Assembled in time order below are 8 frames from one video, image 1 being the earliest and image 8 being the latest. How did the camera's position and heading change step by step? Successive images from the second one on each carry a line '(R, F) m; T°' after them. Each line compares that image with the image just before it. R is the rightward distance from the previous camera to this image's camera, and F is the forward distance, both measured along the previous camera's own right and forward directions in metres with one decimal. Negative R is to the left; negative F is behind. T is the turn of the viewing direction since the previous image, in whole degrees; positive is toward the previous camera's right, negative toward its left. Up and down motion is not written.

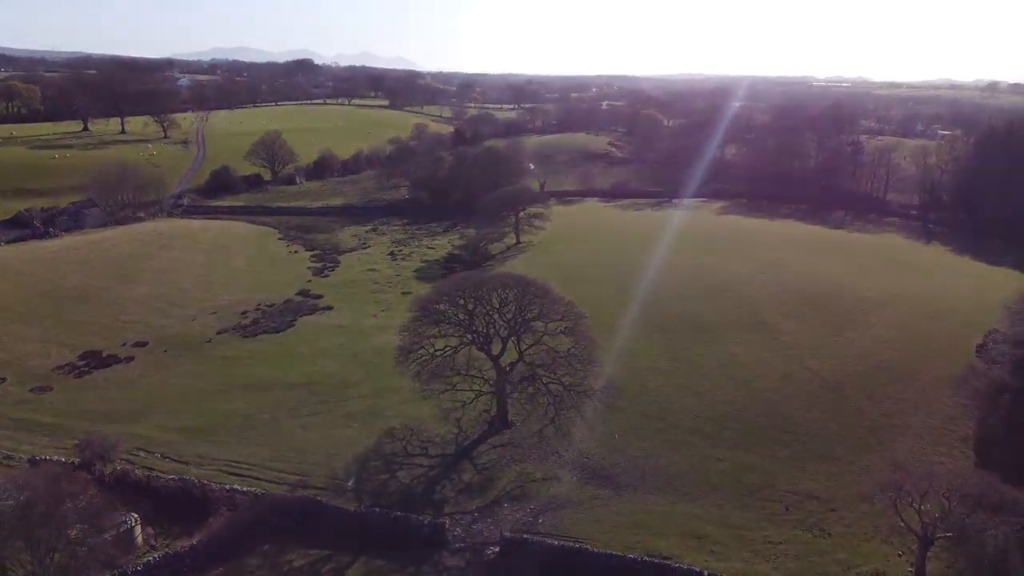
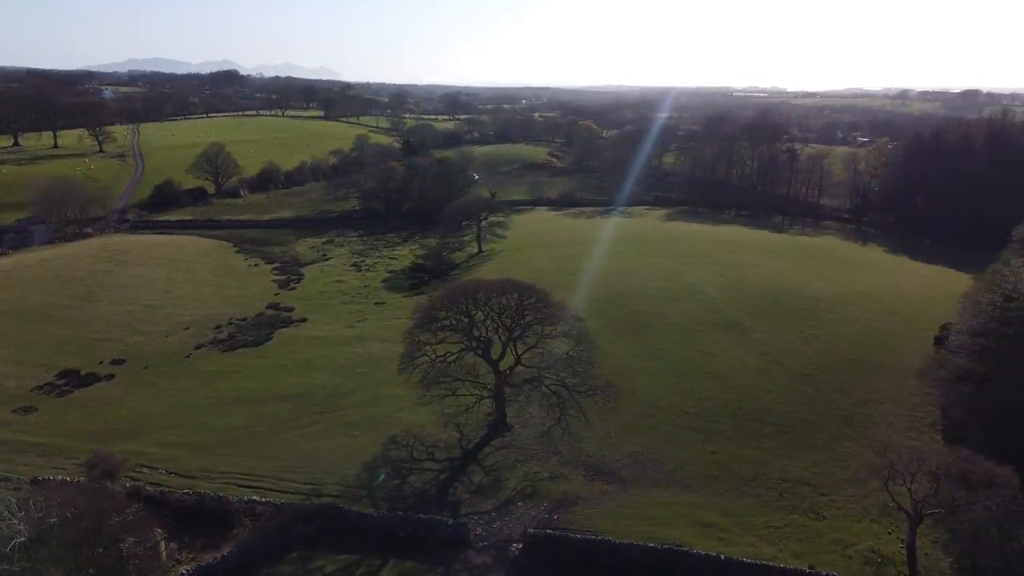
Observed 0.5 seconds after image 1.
(-2.4, -0.7) m; +5°
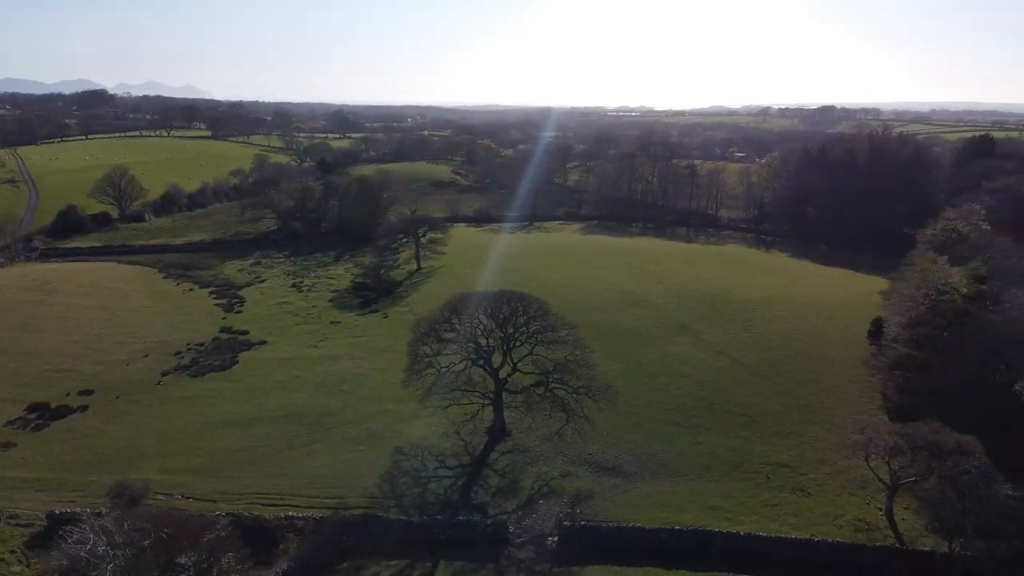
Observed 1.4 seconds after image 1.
(-4.3, -1.2) m; +9°
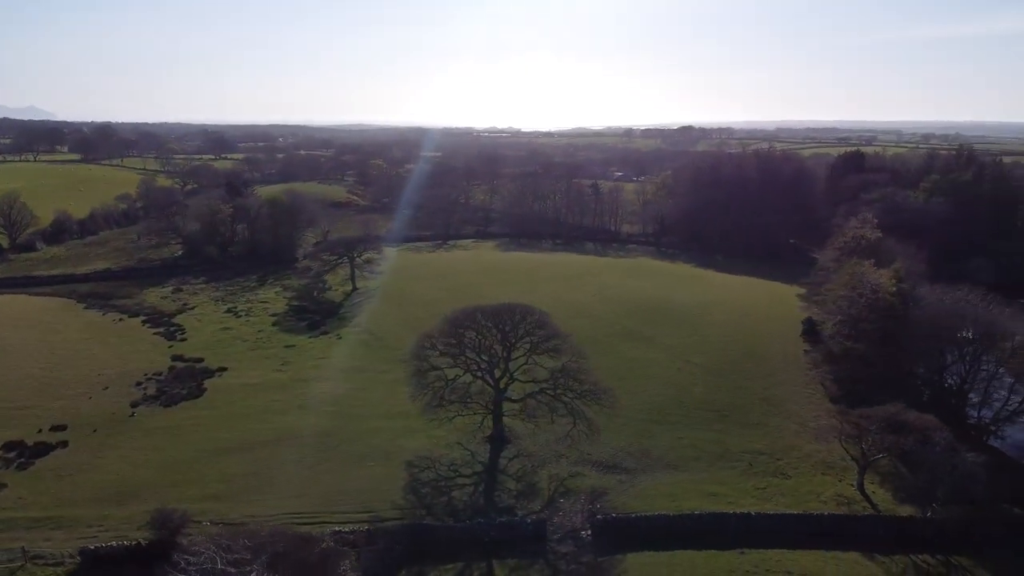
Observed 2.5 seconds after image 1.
(-5.0, -1.2) m; +10°
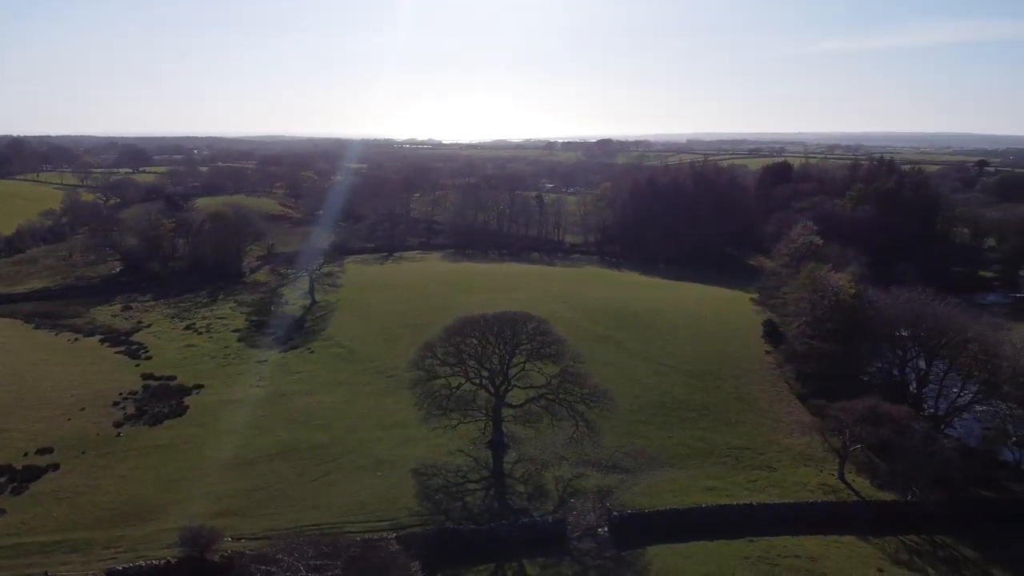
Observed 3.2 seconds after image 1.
(-3.2, -0.7) m; +6°
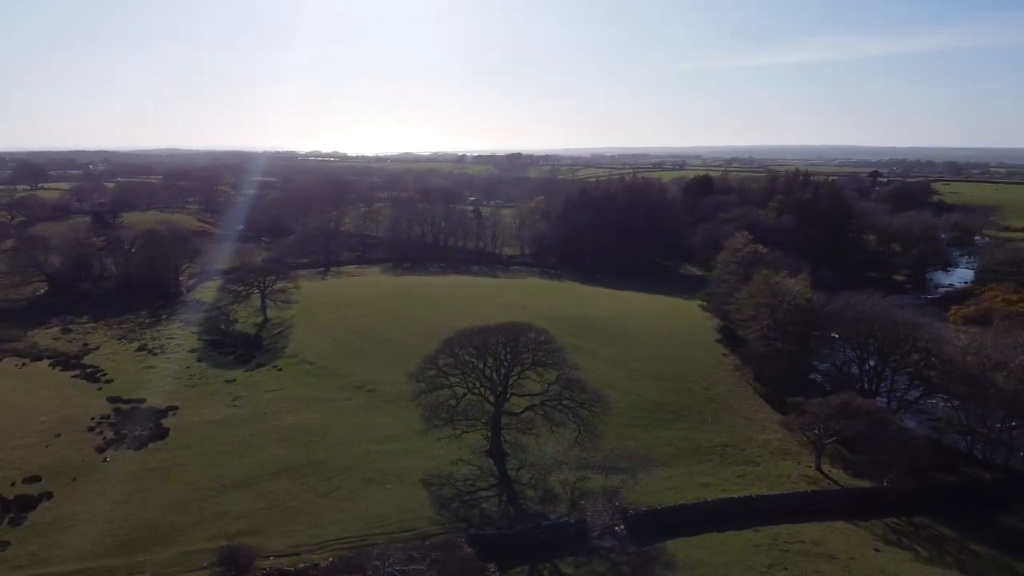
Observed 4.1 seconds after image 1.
(-3.8, -0.7) m; +7°
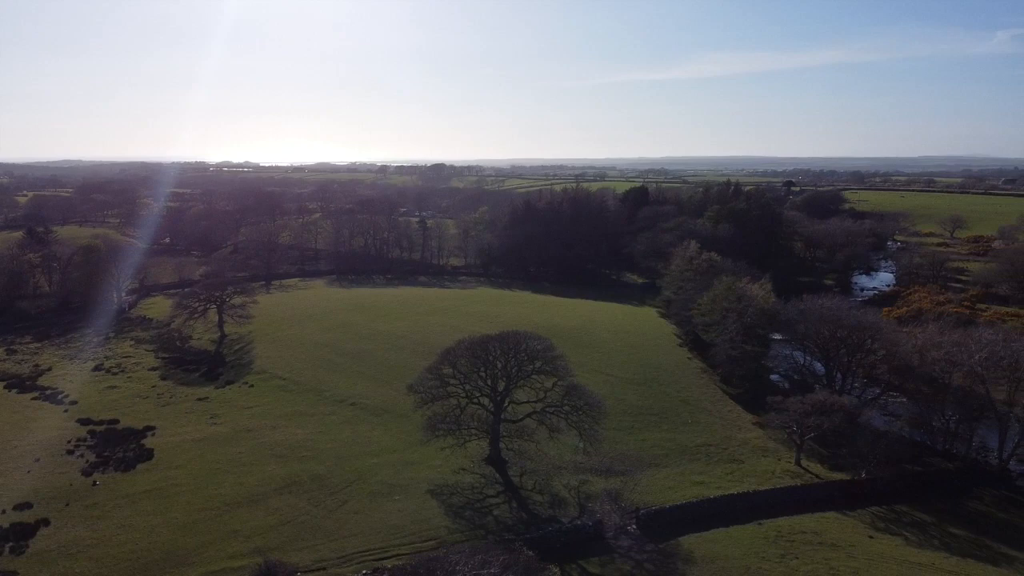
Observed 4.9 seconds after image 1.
(-3.4, -0.5) m; +6°
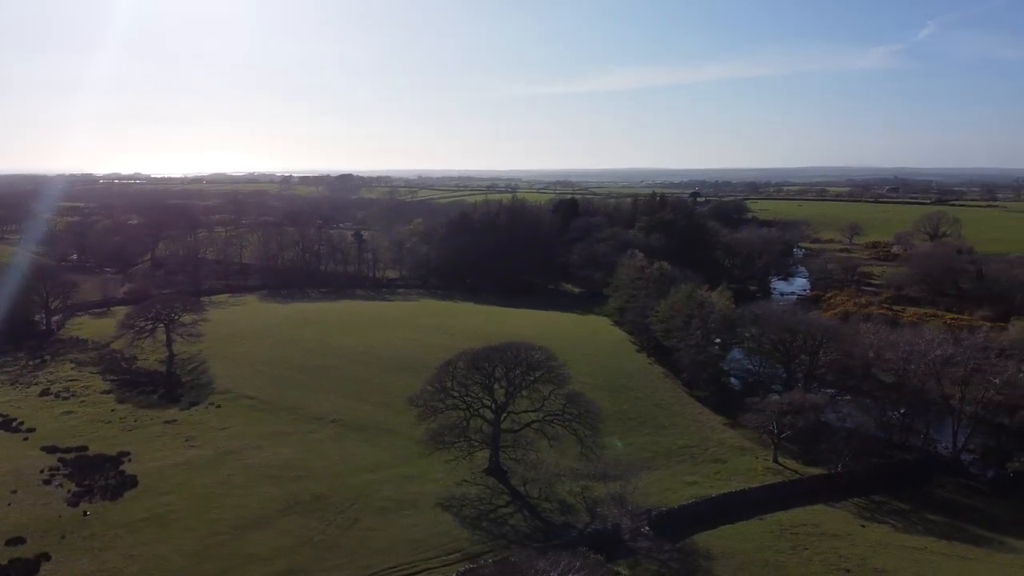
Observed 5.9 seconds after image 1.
(-4.1, -0.3) m; +7°
